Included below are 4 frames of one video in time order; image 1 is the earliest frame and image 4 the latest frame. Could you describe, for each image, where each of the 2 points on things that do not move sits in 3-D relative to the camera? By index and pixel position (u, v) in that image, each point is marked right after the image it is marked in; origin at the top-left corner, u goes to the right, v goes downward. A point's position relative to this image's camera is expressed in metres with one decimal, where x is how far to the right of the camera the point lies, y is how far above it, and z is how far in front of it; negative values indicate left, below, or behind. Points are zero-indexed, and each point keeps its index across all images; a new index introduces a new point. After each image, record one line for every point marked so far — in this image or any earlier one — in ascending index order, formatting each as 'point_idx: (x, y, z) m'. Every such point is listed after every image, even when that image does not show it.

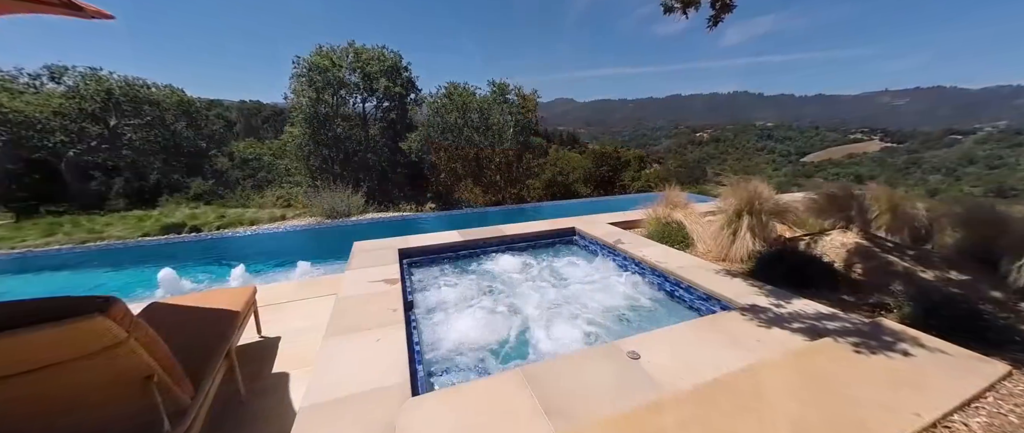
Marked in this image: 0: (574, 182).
0: (+2.3, +1.3, +12.6) m
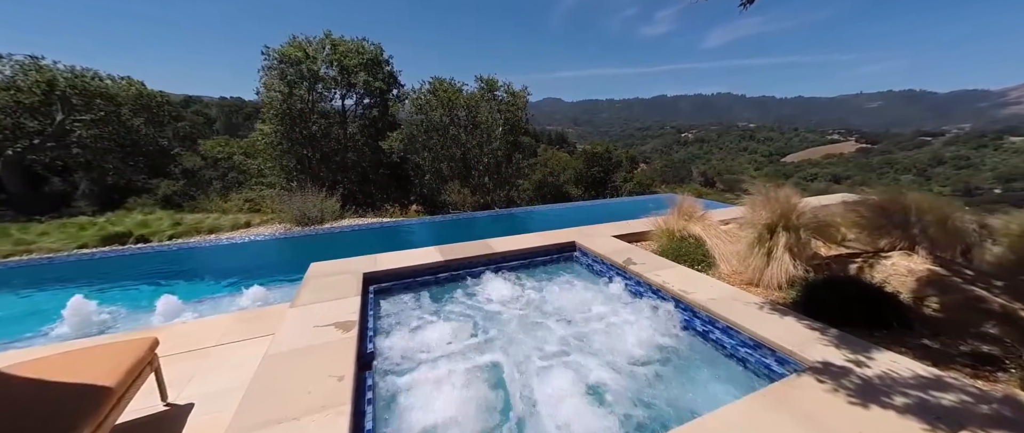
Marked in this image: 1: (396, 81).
0: (+1.9, +1.2, +12.2) m
1: (-3.6, +4.2, +10.1) m
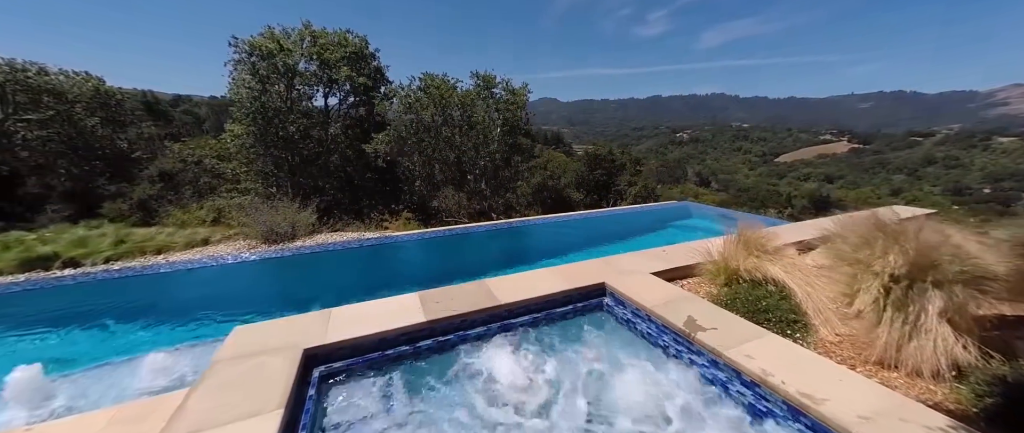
0: (+1.8, +1.0, +11.4) m
1: (-3.6, +3.9, +9.3) m
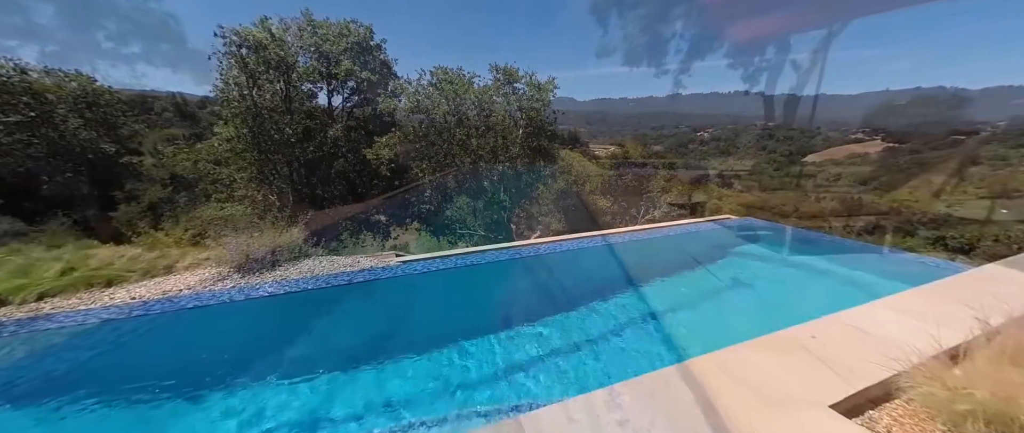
0: (+2.5, +0.7, +10.2) m
1: (-3.0, +3.6, +8.4) m
